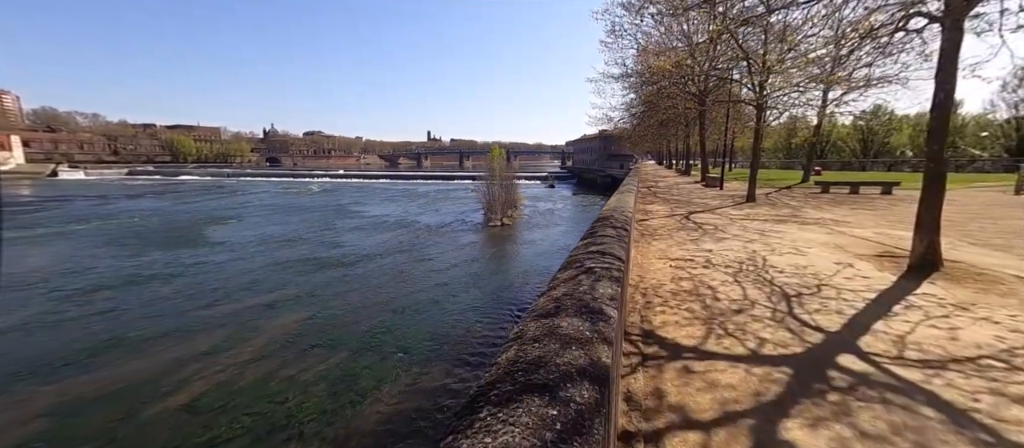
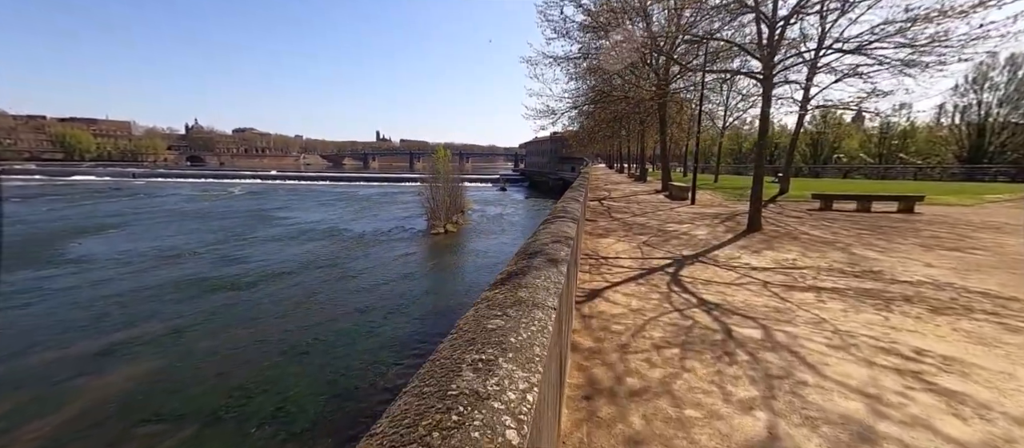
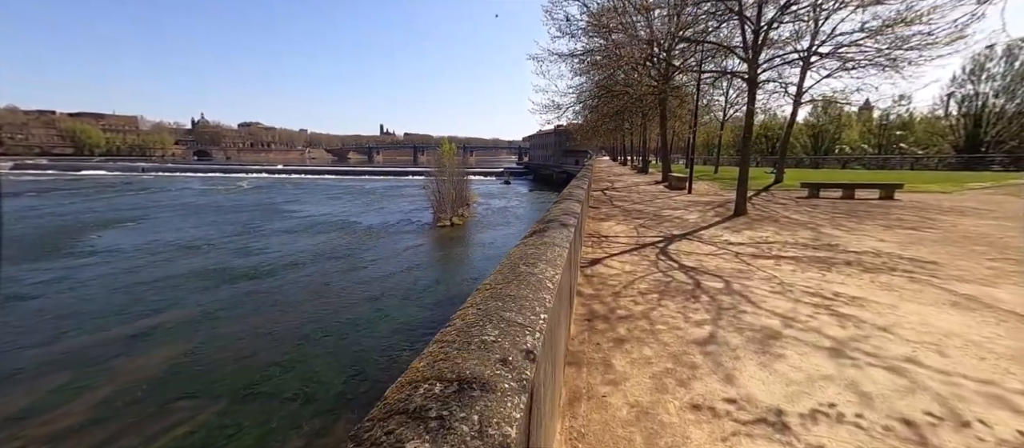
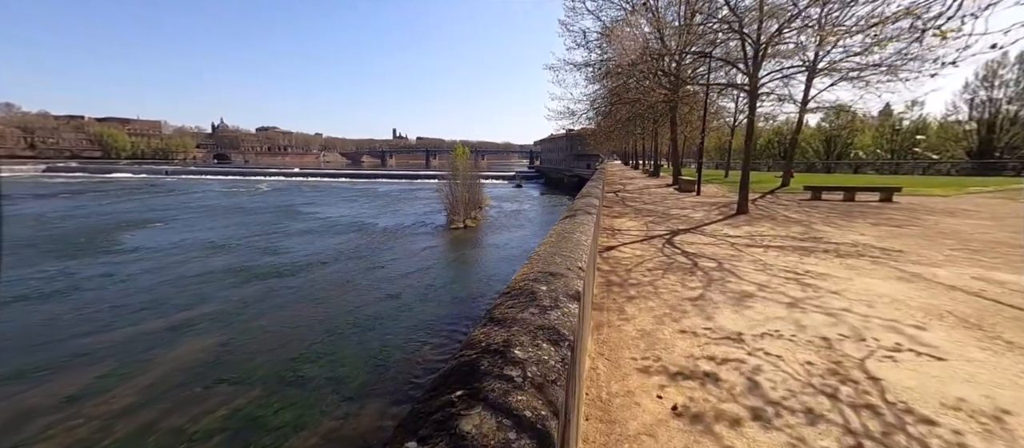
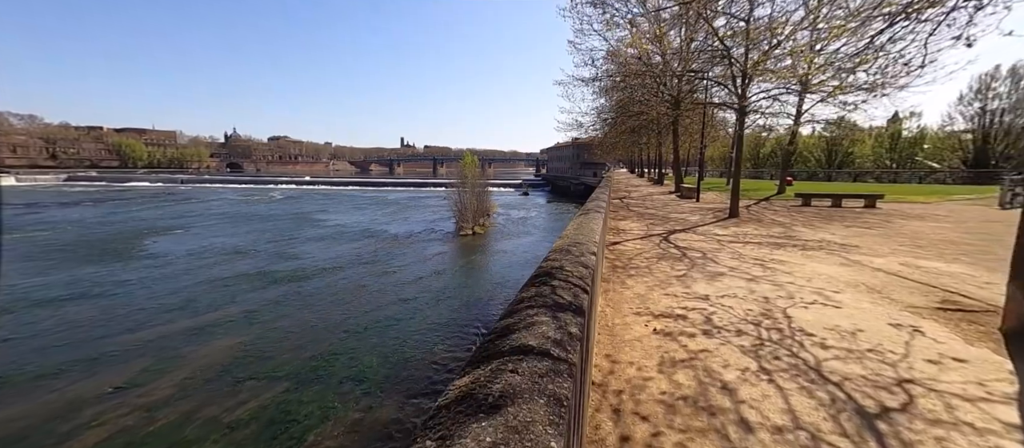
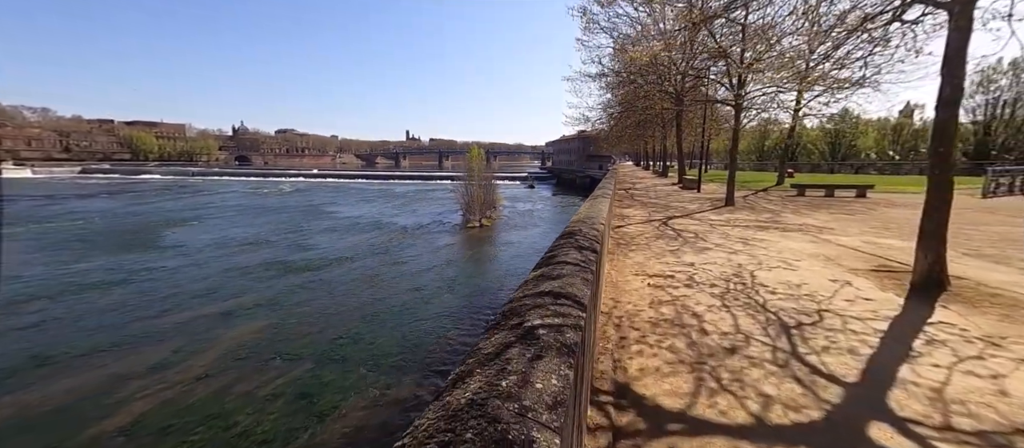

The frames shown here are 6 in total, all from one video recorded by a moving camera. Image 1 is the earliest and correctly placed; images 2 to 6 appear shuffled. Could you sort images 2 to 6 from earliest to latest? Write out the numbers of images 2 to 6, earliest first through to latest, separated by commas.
6, 5, 4, 3, 2
